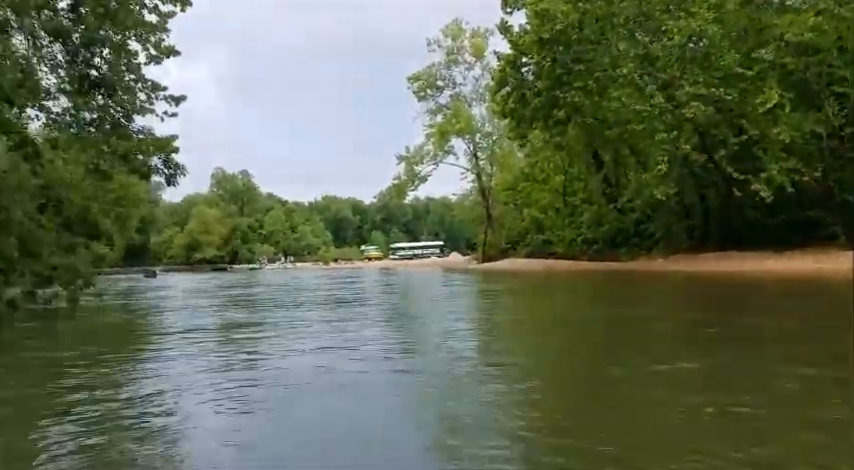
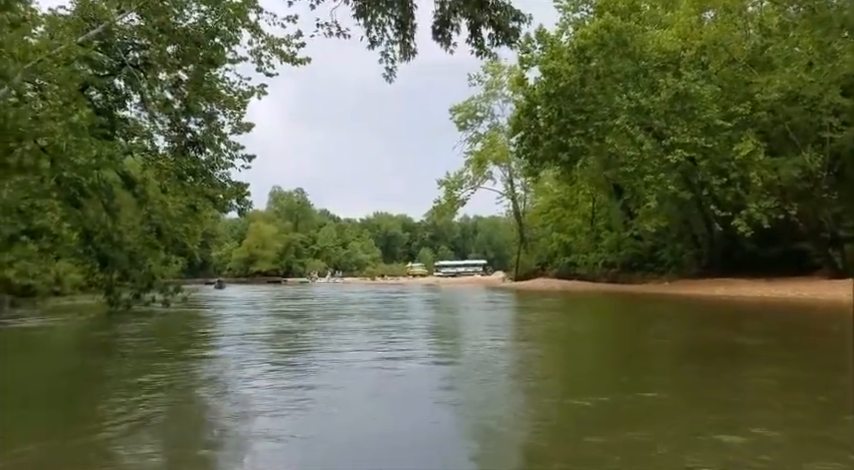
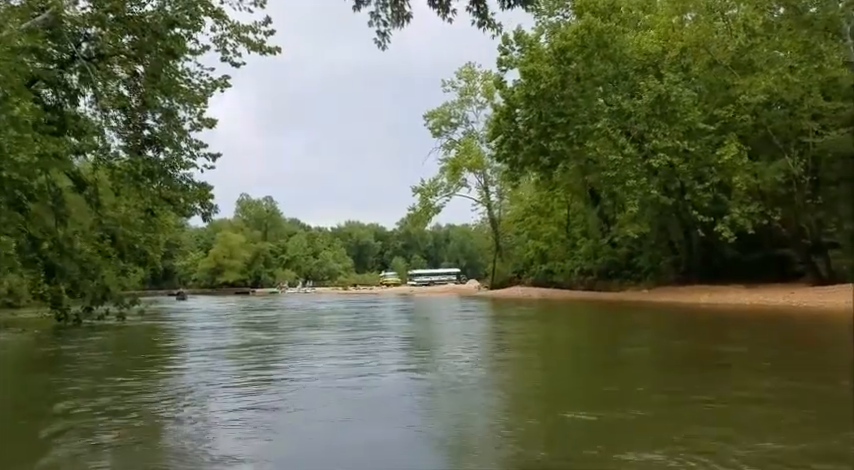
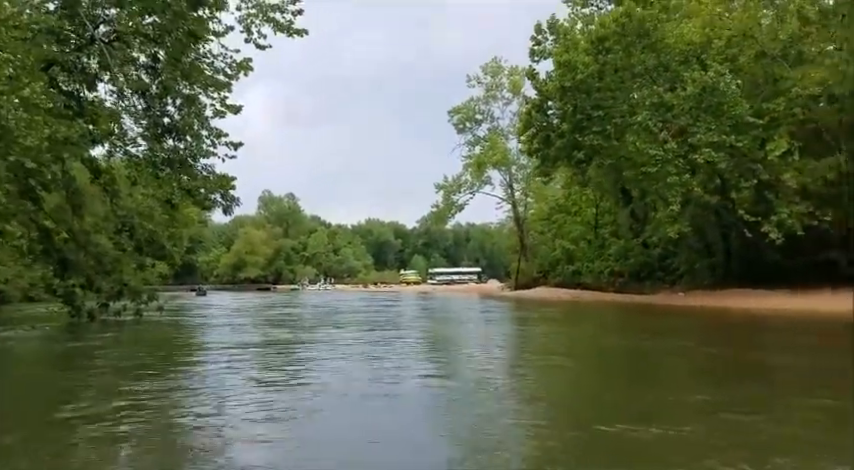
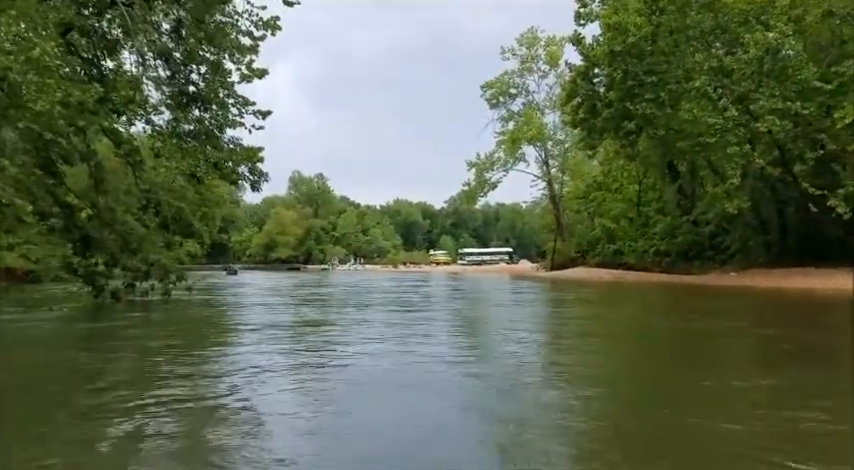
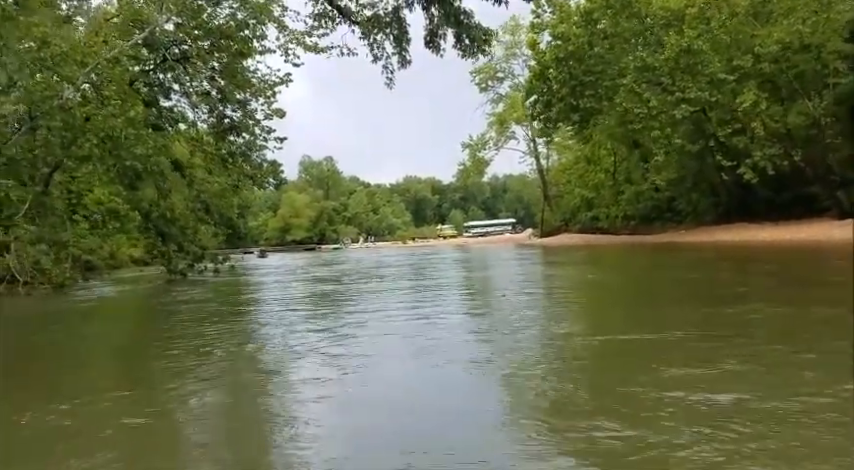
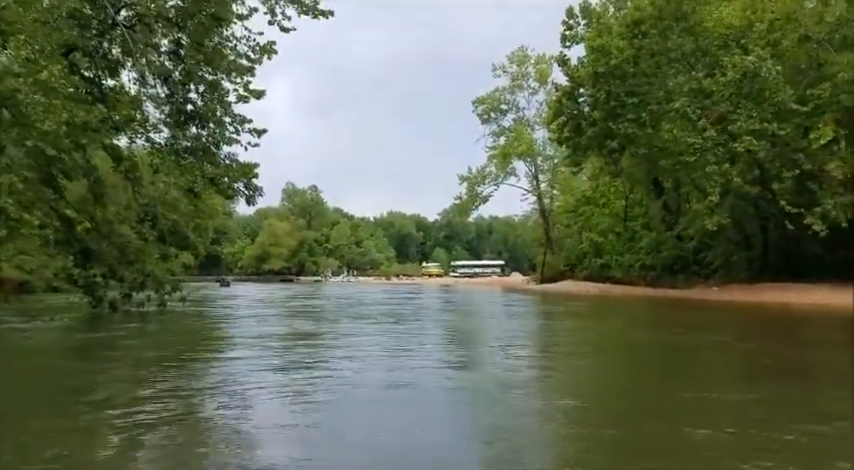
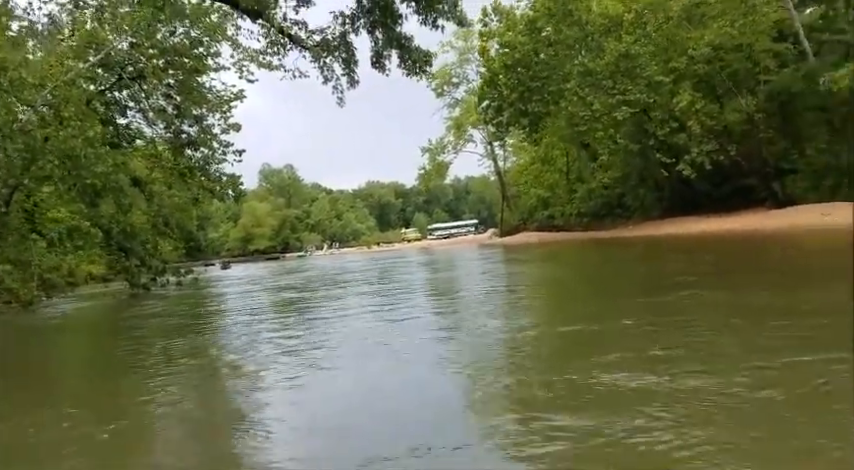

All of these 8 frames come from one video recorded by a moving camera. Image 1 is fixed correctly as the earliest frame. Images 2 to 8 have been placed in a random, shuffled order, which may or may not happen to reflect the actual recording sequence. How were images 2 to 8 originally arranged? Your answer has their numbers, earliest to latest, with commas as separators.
5, 7, 4, 3, 2, 6, 8
